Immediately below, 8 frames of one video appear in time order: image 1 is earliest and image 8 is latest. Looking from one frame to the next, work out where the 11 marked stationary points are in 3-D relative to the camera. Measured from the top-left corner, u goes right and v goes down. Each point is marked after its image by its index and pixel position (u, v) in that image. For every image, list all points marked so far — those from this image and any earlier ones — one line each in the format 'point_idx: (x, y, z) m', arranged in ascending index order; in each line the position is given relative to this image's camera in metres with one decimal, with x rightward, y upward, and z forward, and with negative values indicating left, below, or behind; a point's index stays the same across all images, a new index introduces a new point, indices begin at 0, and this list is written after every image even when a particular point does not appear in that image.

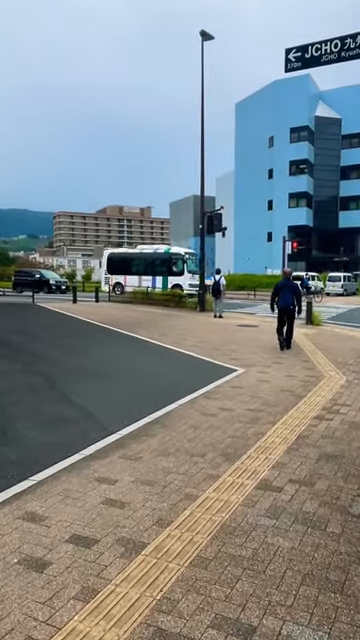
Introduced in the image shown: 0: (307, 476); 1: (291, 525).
0: (+1.1, -1.3, +4.3) m
1: (+0.8, -1.5, +3.8) m
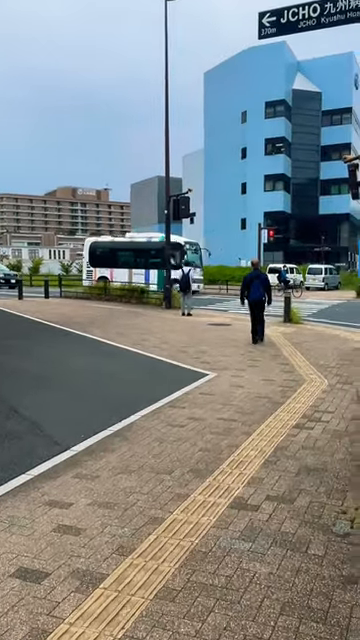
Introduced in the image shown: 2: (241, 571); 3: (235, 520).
0: (+0.8, -1.3, +3.9) m
1: (+0.6, -1.5, +3.3) m
2: (+0.4, -1.6, +3.1) m
3: (+0.4, -1.4, +3.6) m
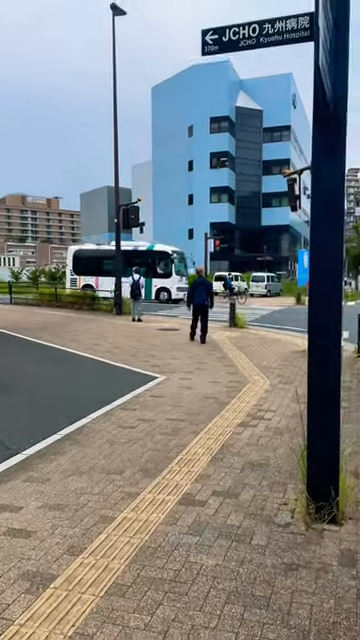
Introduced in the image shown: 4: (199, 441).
0: (+0.4, -1.3, +4.1) m
1: (+0.2, -1.5, +3.5) m
2: (+0.1, -1.6, +3.3) m
3: (0.0, -1.5, +3.8) m
4: (+0.2, -1.1, +4.9) m
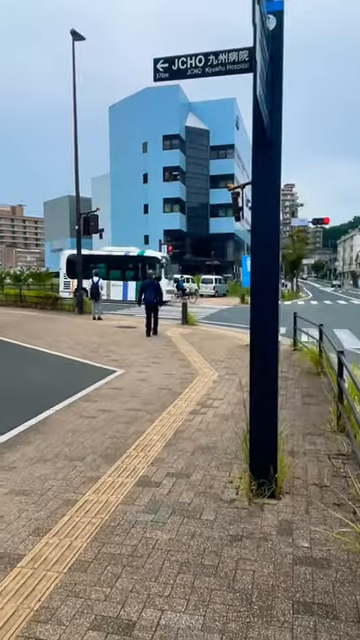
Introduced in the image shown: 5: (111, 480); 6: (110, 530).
0: (0.0, -1.3, +4.5) m
1: (-0.1, -1.5, +3.9) m
2: (-0.3, -1.6, +3.7) m
3: (-0.3, -1.4, +4.2) m
4: (-0.3, -1.1, +5.3) m
5: (-0.6, -1.4, +4.4) m
6: (-0.5, -1.6, +3.8) m
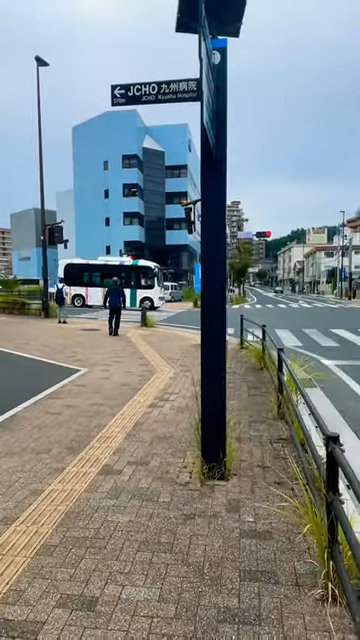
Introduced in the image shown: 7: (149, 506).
0: (-0.4, -1.3, +4.9) m
1: (-0.4, -1.5, +4.3) m
2: (-0.6, -1.6, +4.1) m
3: (-0.7, -1.5, +4.5) m
4: (-0.7, -1.2, +5.7) m
5: (-1.0, -1.4, +4.7) m
6: (-0.9, -1.6, +4.2) m
7: (-0.3, -1.5, +4.2) m
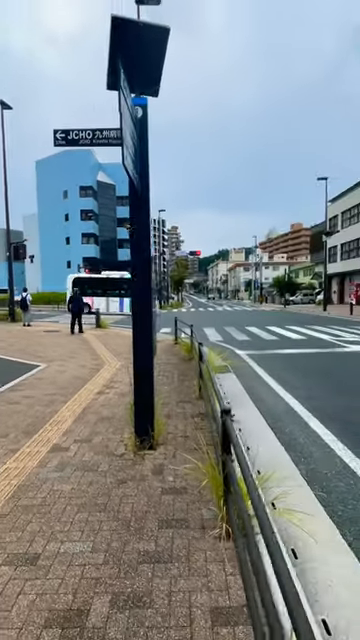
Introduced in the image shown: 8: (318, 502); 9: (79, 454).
0: (-1.0, -1.3, +5.6) m
1: (-1.1, -1.5, +5.0) m
2: (-1.2, -1.5, +4.8) m
3: (-1.3, -1.4, +5.3) m
4: (-1.4, -1.2, +6.4) m
5: (-1.6, -1.4, +5.5) m
6: (-1.5, -1.5, +4.9) m
7: (-0.9, -1.5, +5.0) m
8: (+1.0, -1.3, +3.8) m
9: (-1.0, -1.4, +5.3) m
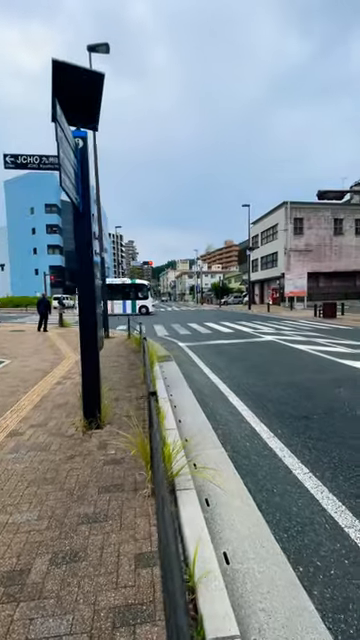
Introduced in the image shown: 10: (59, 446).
0: (-1.7, -1.4, +6.2) m
1: (-1.7, -1.4, +5.6) m
2: (-1.8, -1.4, +5.3) m
3: (-2.0, -1.4, +5.8) m
4: (-2.1, -1.3, +7.0) m
5: (-2.3, -1.4, +6.0) m
6: (-2.1, -1.4, +5.4) m
7: (-1.5, -1.4, +5.5) m
8: (+0.4, -1.2, +4.5) m
9: (-1.7, -1.4, +5.9) m
10: (-1.3, -1.4, +5.6) m
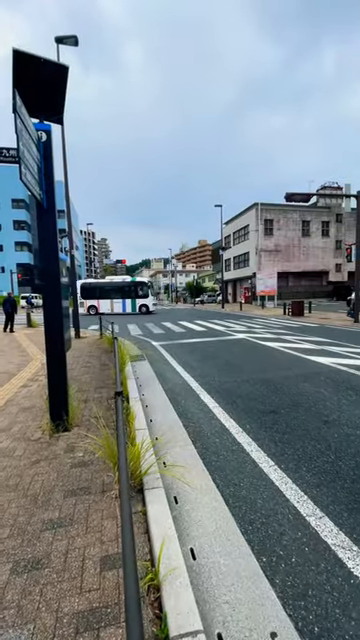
0: (-2.1, -1.4, +6.0) m
1: (-2.1, -1.5, +5.4) m
2: (-2.2, -1.4, +5.1) m
3: (-2.3, -1.4, +5.6) m
4: (-2.5, -1.4, +6.8) m
5: (-2.7, -1.4, +5.8) m
6: (-2.5, -1.4, +5.2) m
7: (-1.9, -1.5, +5.4) m
8: (+0.2, -1.2, +4.5) m
9: (-2.1, -1.4, +5.7) m
10: (-1.7, -1.5, +5.5) m
